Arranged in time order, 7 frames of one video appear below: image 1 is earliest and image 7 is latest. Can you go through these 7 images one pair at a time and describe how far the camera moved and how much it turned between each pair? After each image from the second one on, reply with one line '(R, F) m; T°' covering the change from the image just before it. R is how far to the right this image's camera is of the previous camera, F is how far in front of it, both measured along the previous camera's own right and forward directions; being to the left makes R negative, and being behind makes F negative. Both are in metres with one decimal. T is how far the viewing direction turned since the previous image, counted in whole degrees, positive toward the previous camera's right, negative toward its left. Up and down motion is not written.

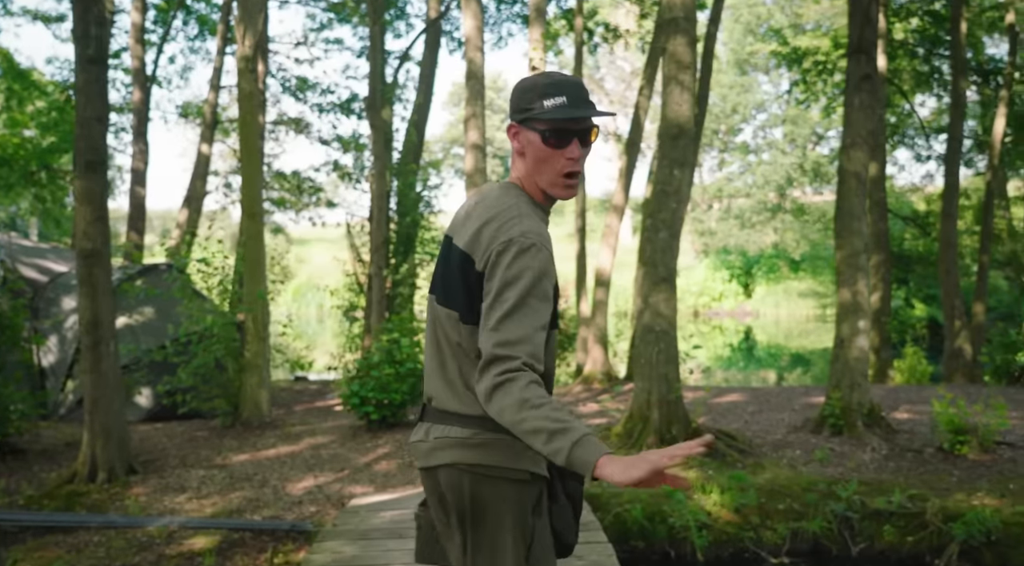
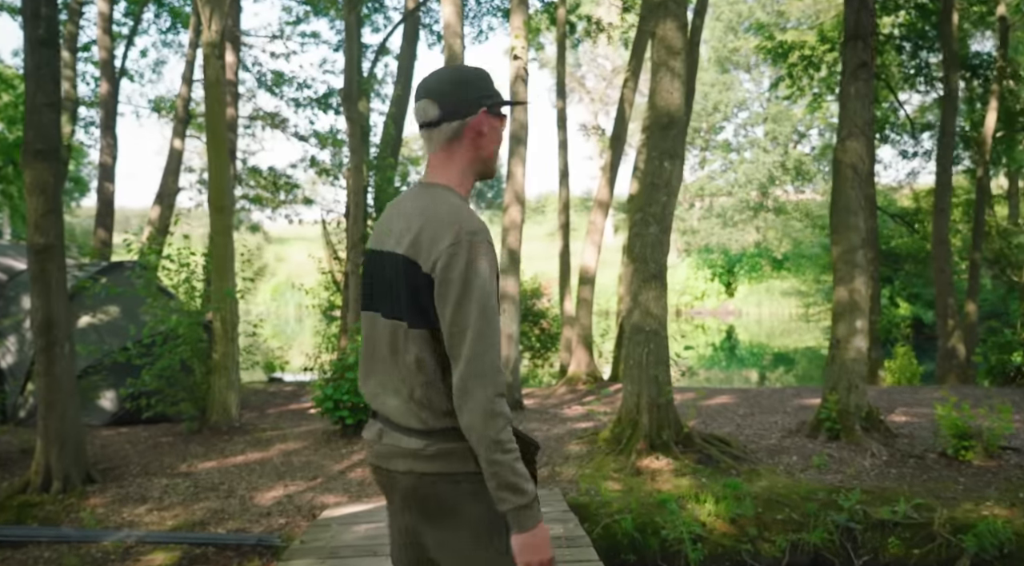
(0.0, +0.5) m; +1°
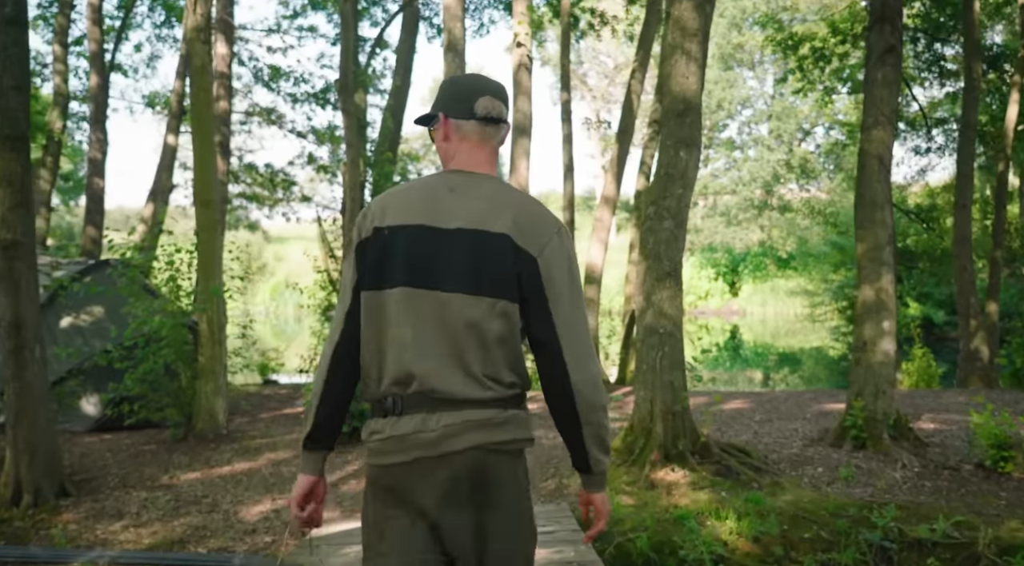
(0.0, +0.6) m; 0°
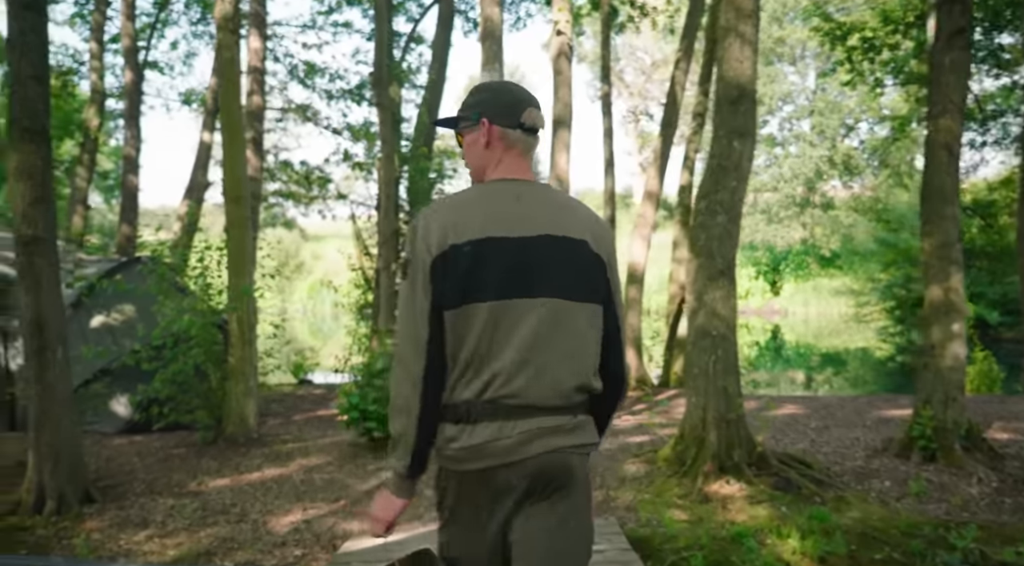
(-0.1, +0.5) m; -2°
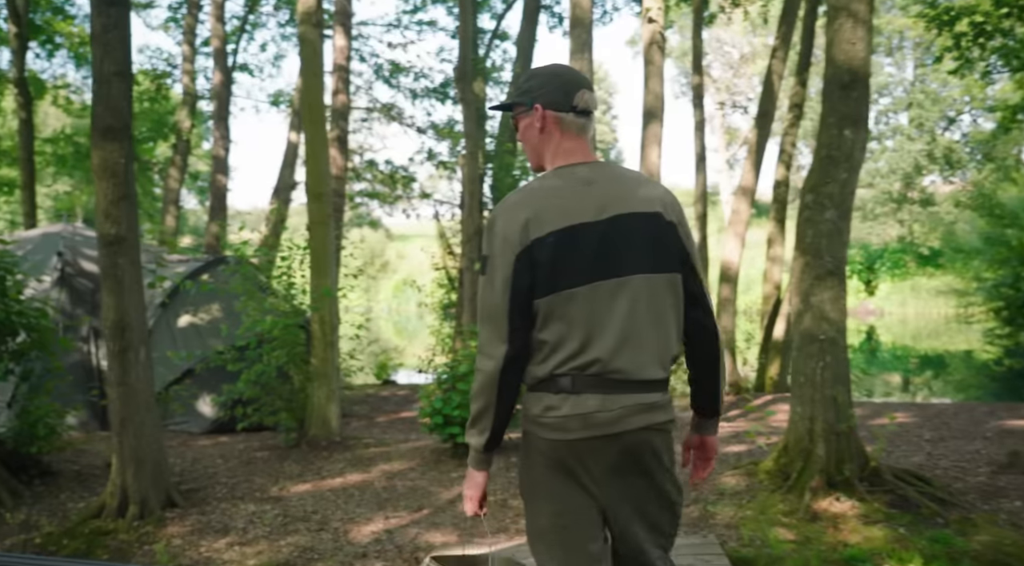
(-0.1, +0.4) m; -6°
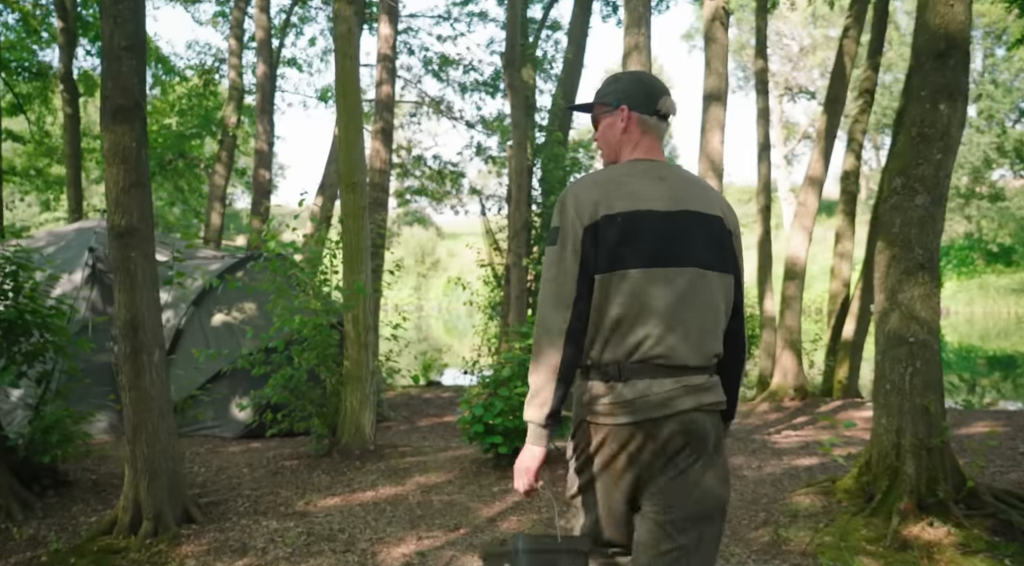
(0.0, +0.7) m; -3°
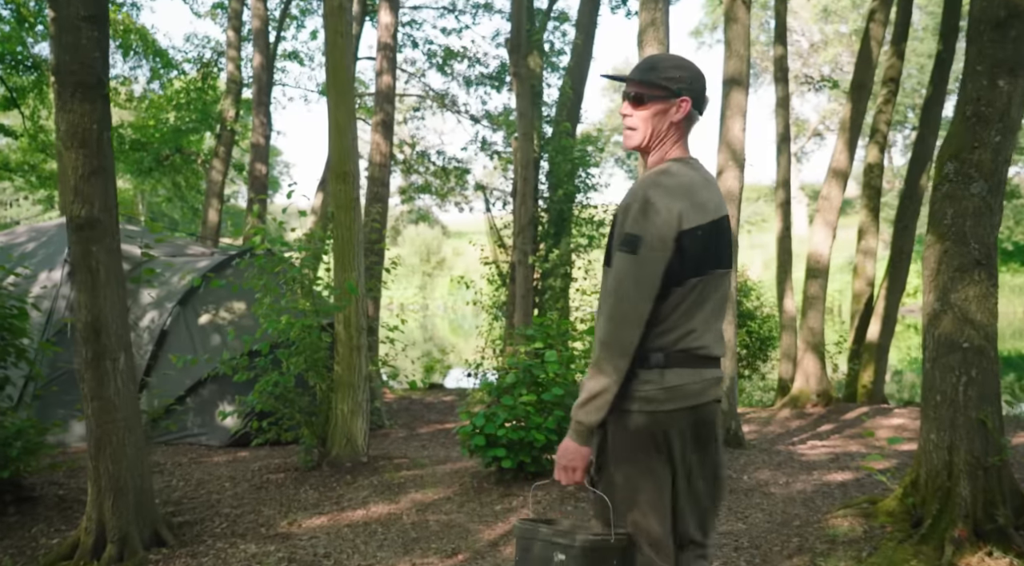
(0.0, +0.7) m; 0°
